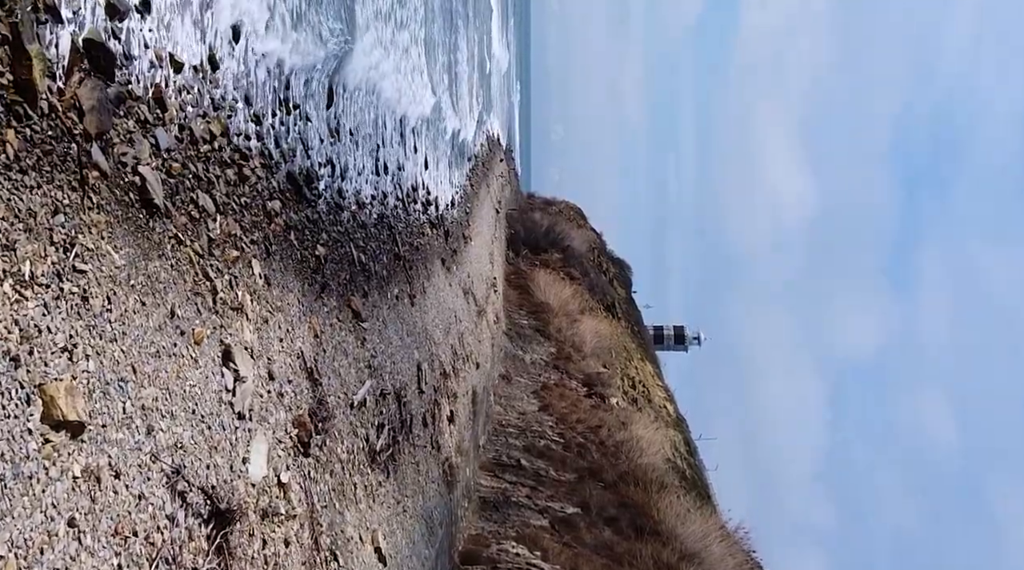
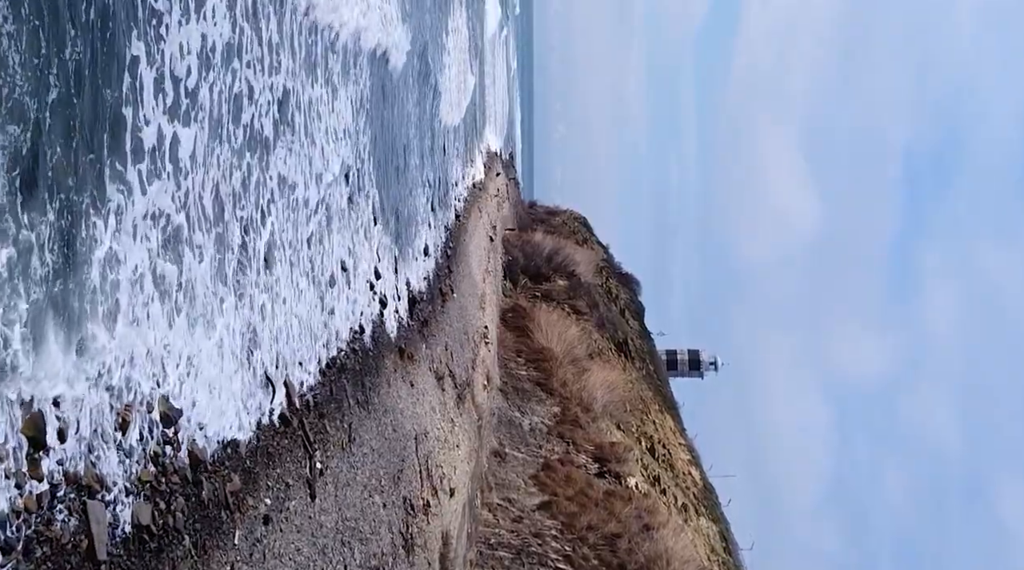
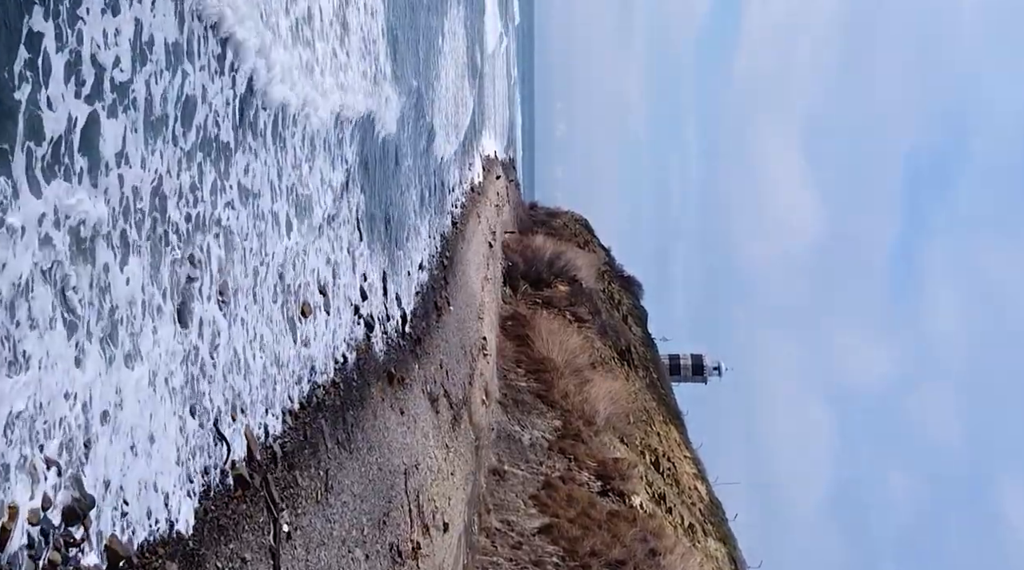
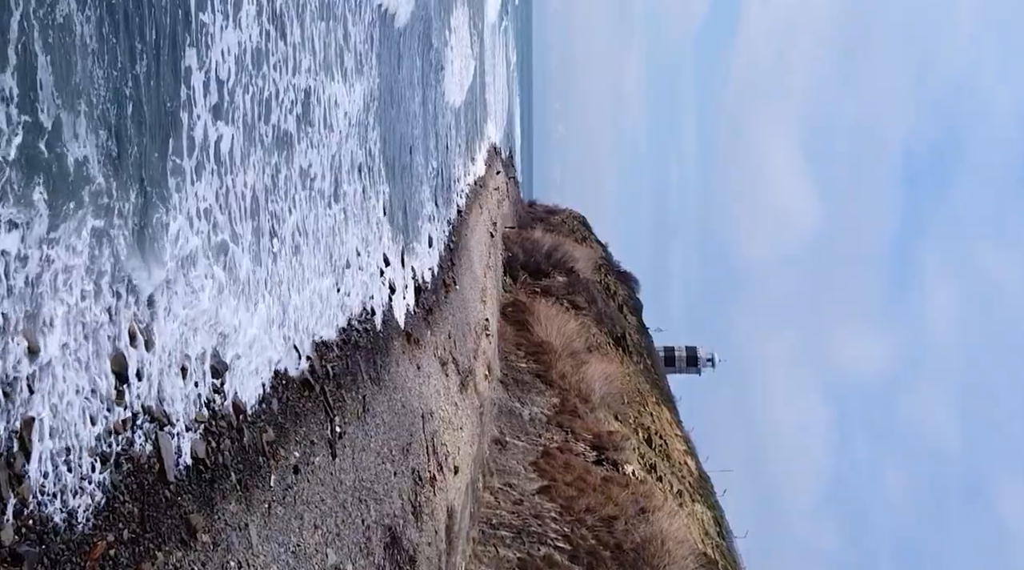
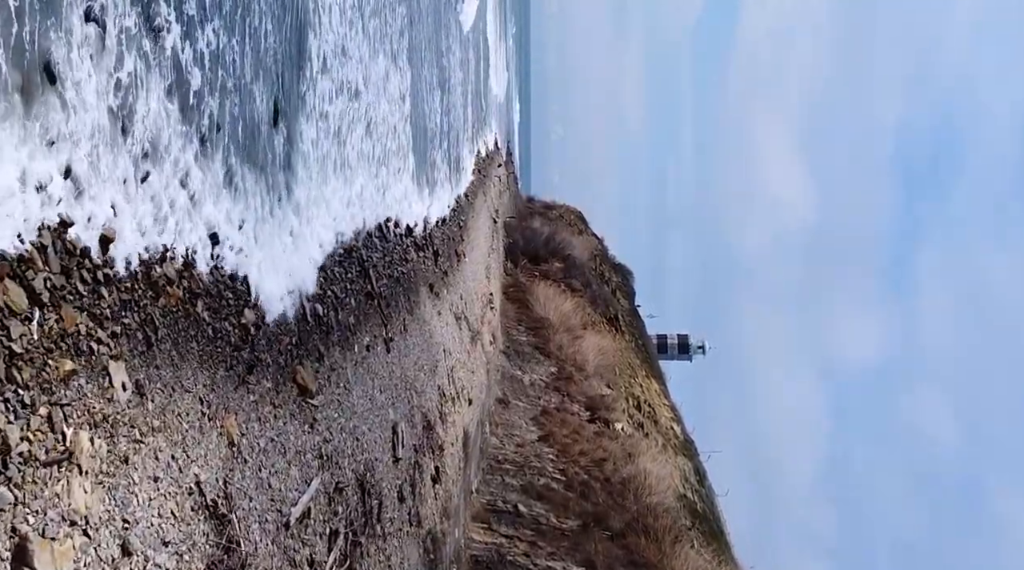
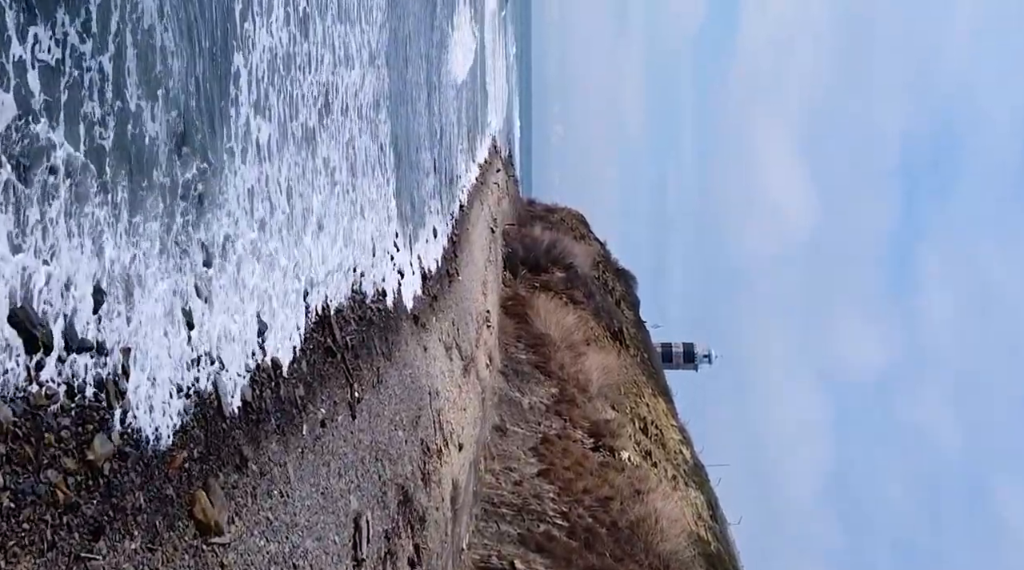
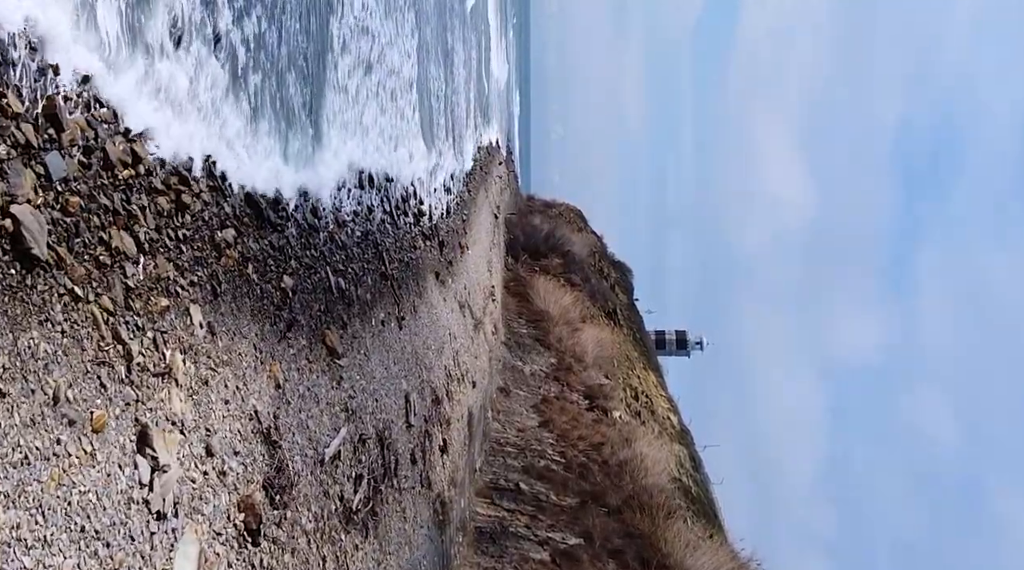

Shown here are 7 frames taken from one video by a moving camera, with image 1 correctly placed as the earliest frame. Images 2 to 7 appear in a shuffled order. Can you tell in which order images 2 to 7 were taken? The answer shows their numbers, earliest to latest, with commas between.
7, 5, 6, 4, 2, 3
